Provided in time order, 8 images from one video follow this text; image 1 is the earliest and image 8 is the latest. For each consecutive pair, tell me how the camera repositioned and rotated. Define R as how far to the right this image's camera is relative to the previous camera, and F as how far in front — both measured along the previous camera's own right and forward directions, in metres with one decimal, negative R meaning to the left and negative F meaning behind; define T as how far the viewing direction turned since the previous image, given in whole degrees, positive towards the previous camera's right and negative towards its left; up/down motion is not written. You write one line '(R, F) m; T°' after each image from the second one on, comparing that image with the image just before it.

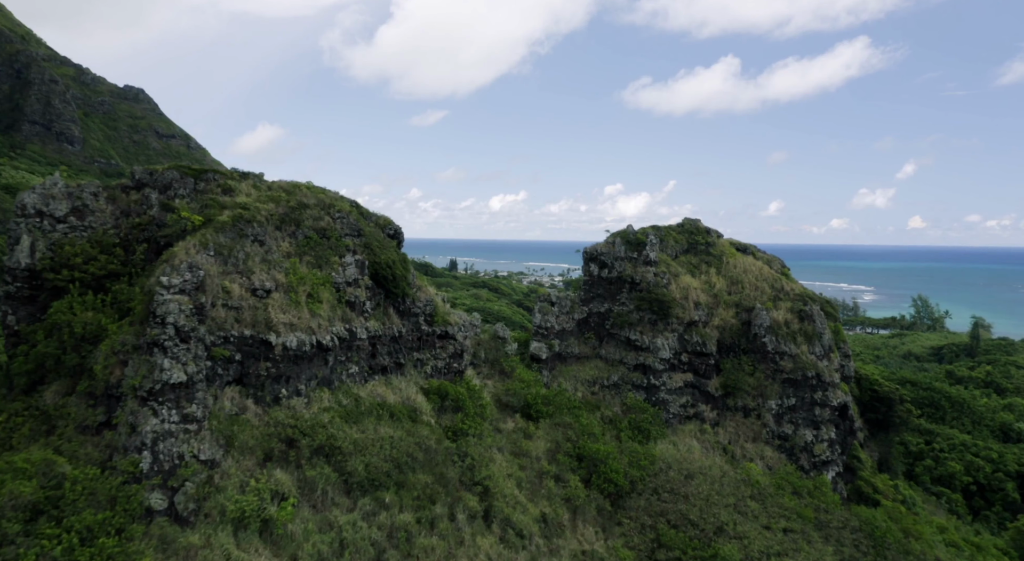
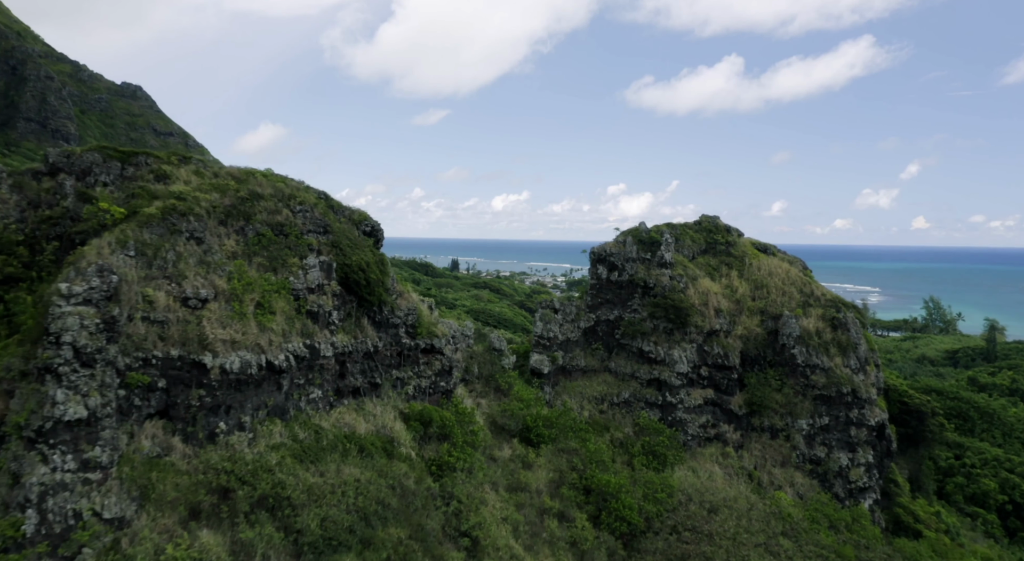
(+0.2, +3.0) m; 0°
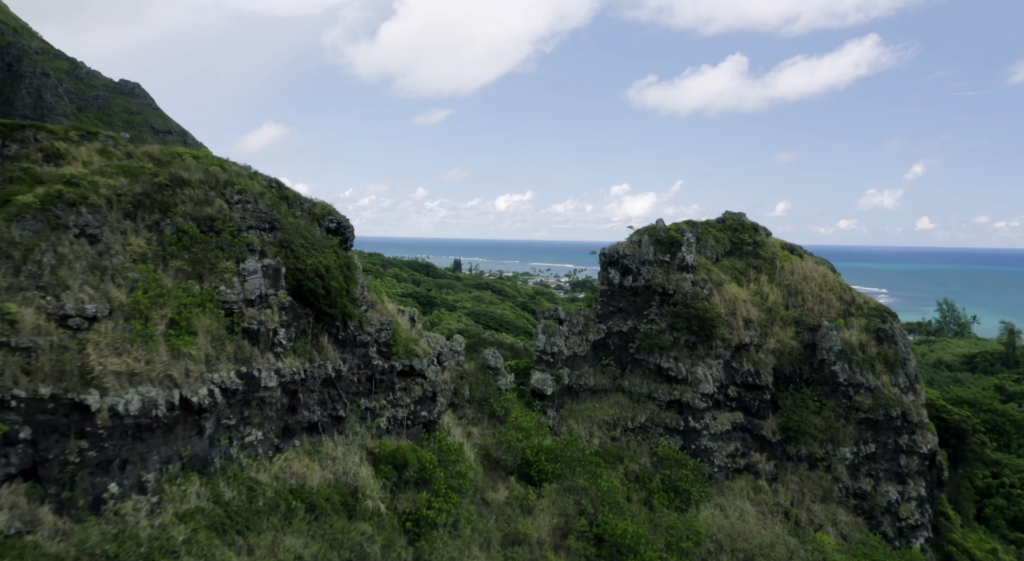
(+0.2, +3.2) m; 0°
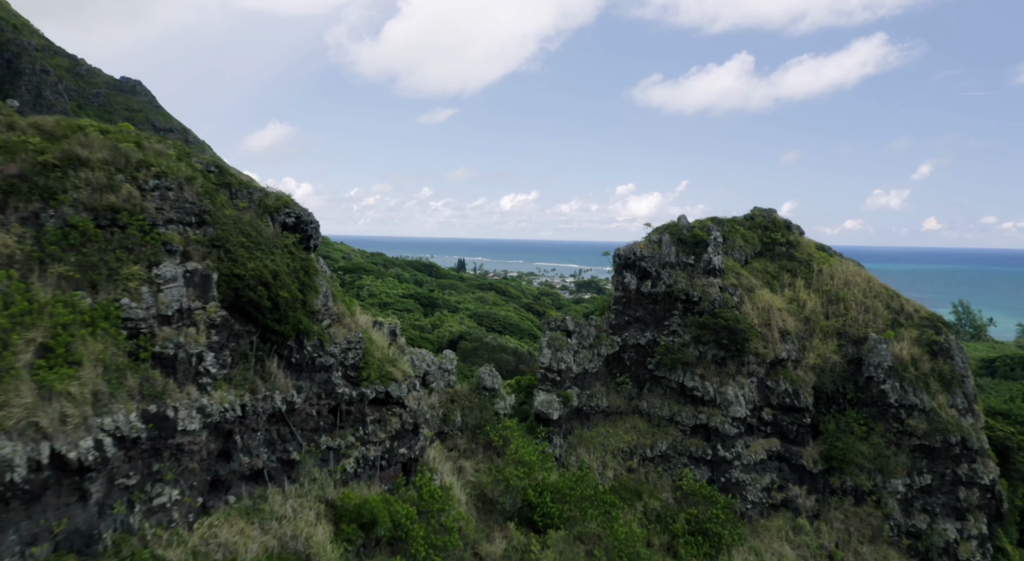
(+0.1, +2.7) m; 0°
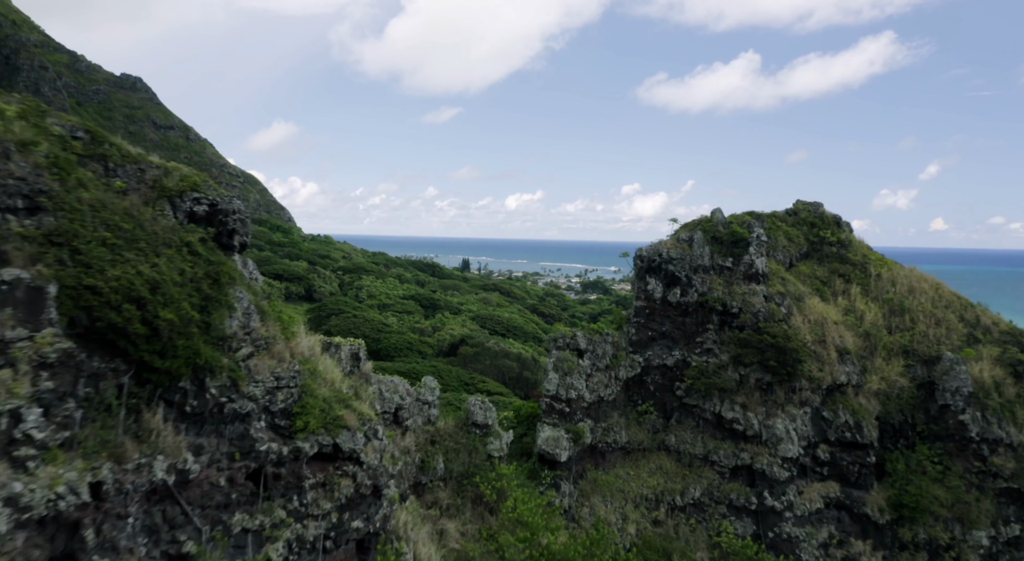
(+0.1, +3.2) m; 0°
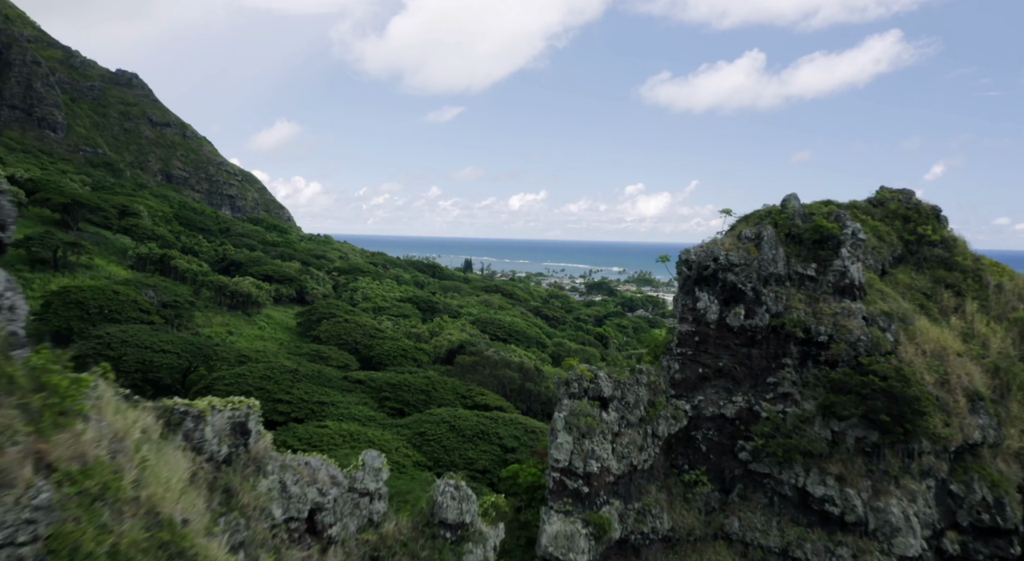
(+0.2, +4.4) m; 0°
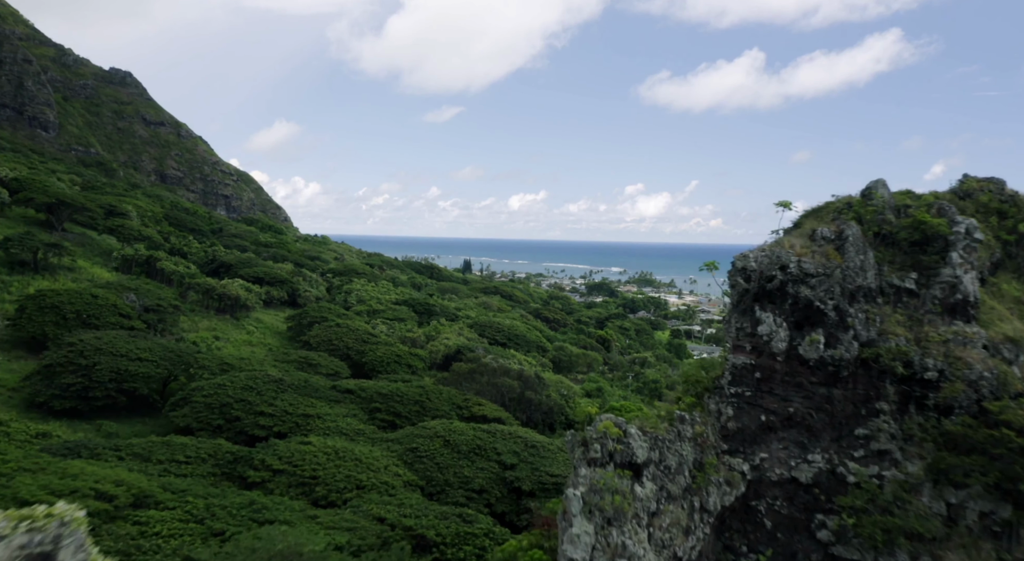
(+0.1, +2.7) m; 0°
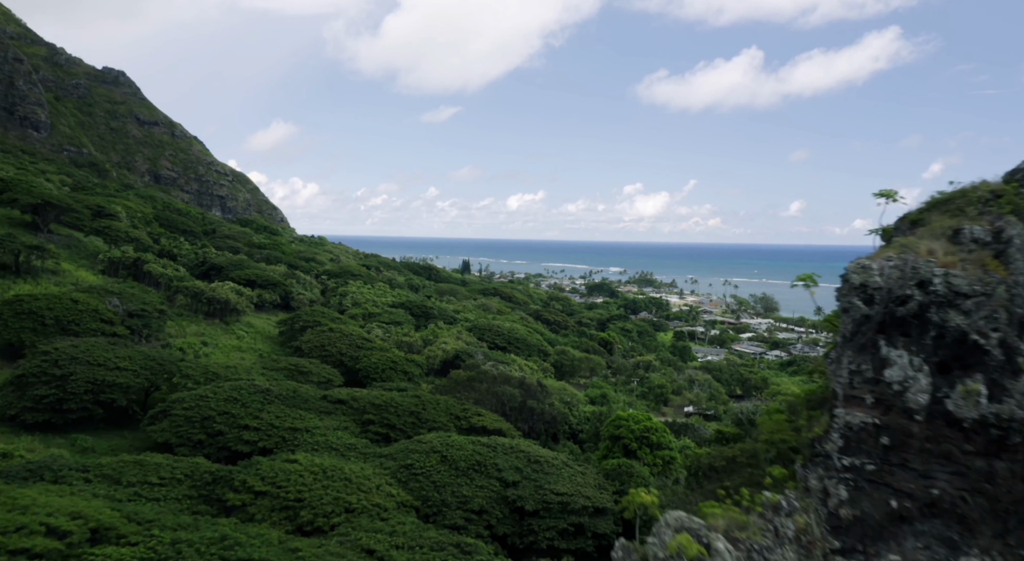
(-0.1, +2.4) m; 0°
